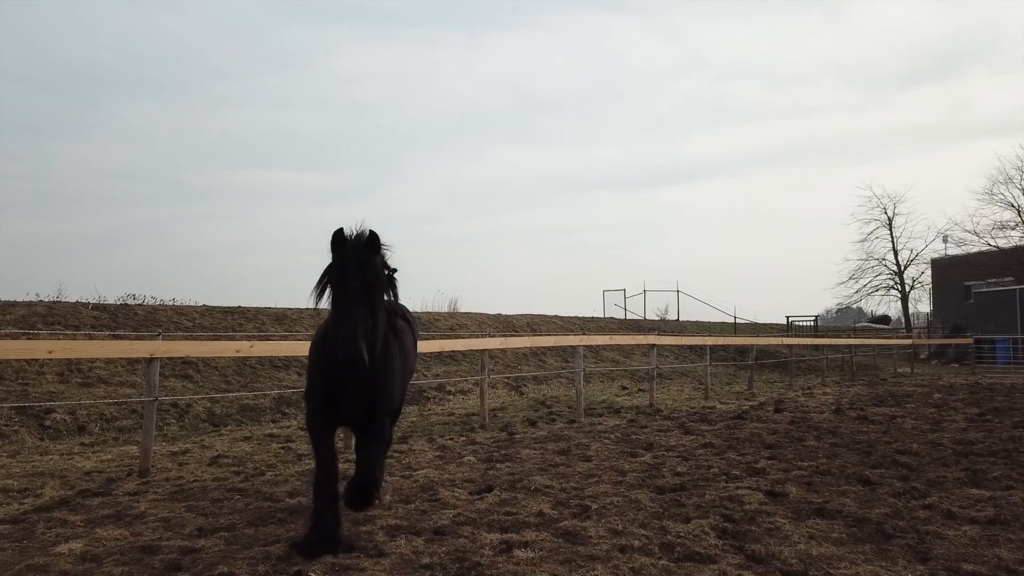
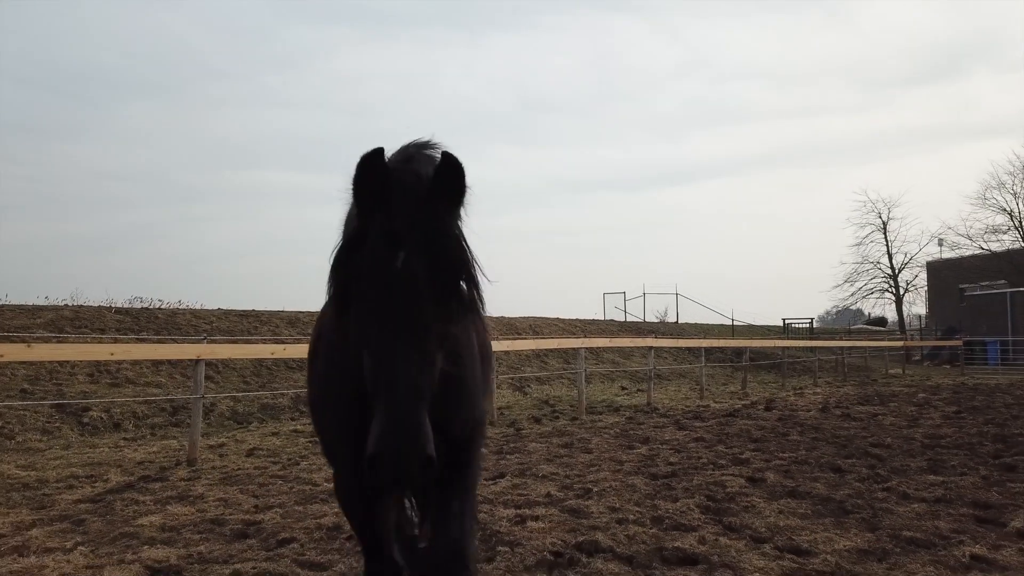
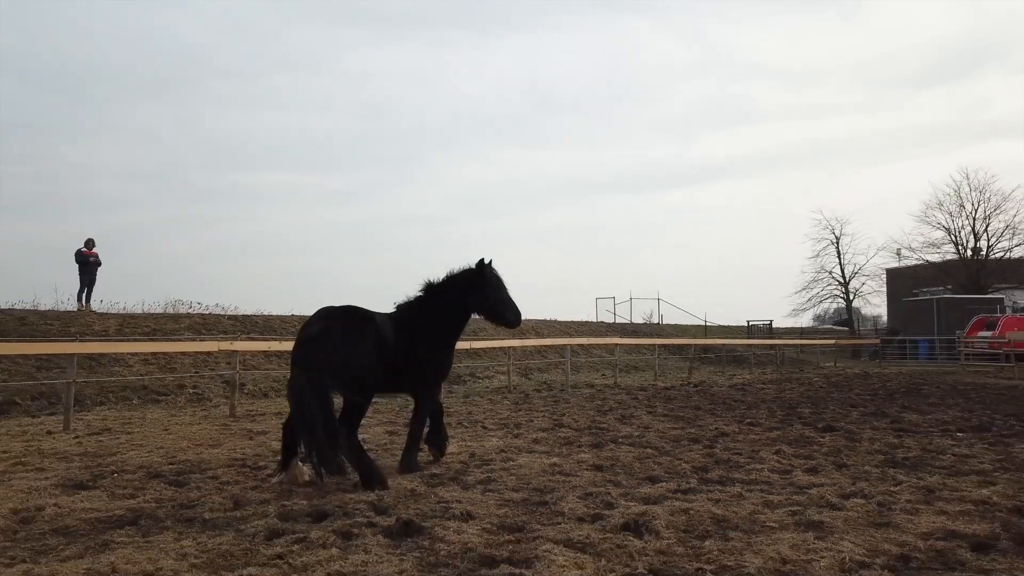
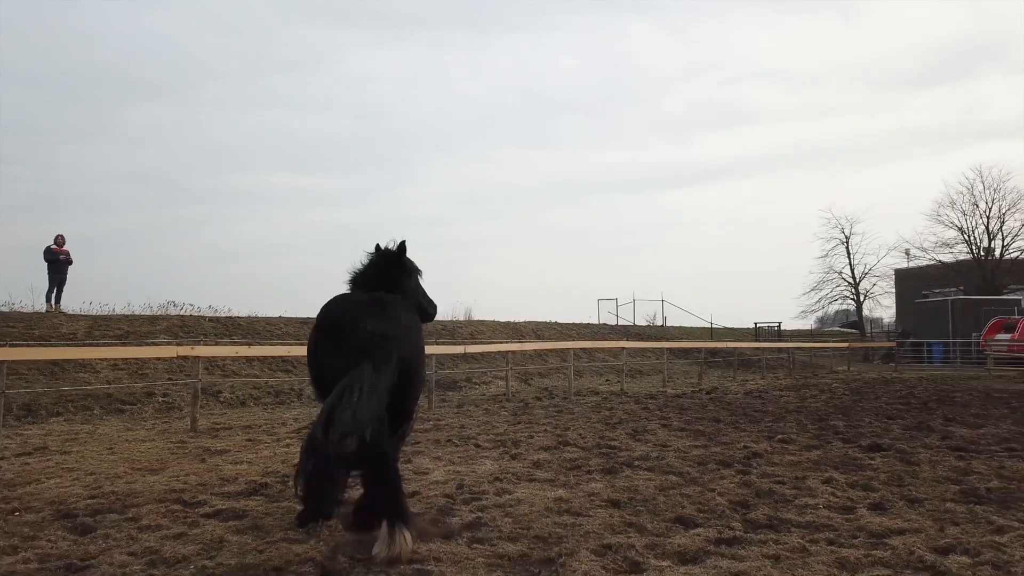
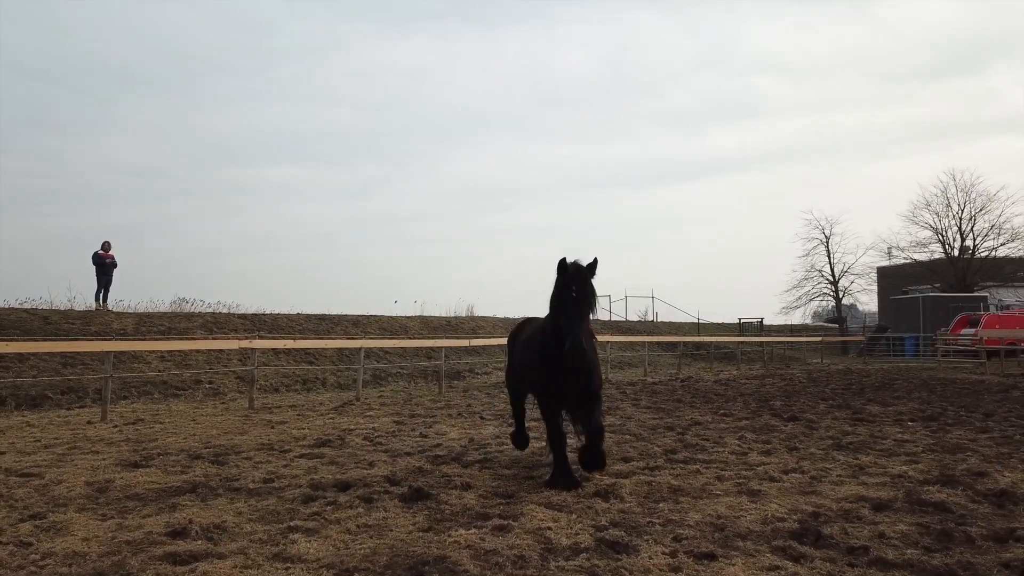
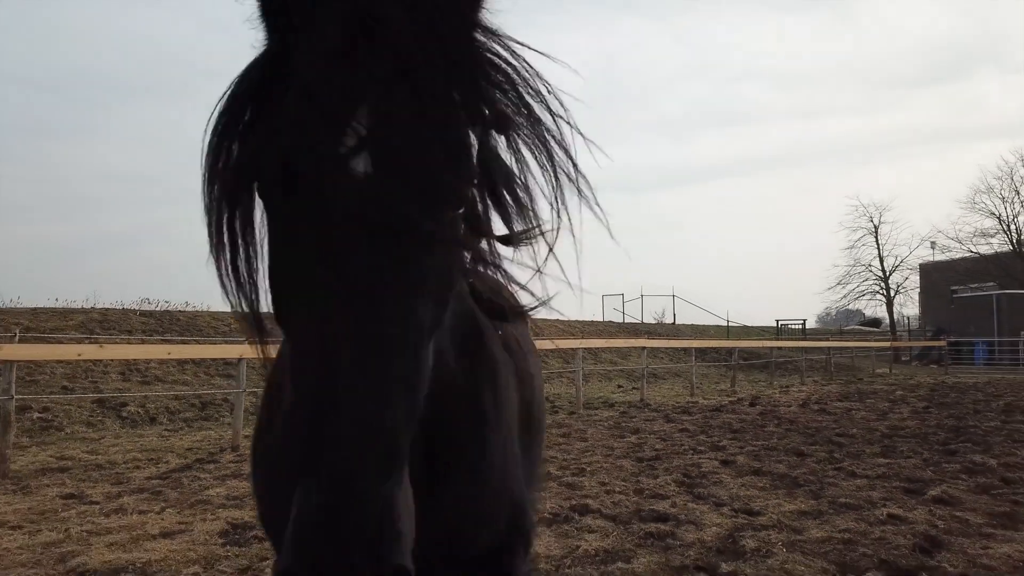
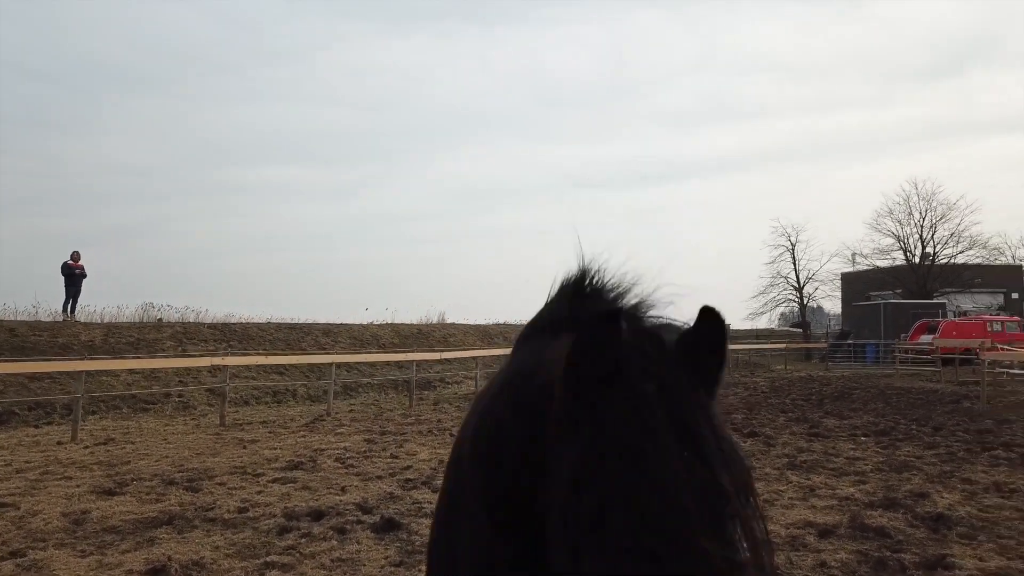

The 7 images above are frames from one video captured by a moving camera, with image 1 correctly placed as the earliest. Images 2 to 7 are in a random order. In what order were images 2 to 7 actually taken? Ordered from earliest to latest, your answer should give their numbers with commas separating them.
2, 6, 4, 3, 5, 7
